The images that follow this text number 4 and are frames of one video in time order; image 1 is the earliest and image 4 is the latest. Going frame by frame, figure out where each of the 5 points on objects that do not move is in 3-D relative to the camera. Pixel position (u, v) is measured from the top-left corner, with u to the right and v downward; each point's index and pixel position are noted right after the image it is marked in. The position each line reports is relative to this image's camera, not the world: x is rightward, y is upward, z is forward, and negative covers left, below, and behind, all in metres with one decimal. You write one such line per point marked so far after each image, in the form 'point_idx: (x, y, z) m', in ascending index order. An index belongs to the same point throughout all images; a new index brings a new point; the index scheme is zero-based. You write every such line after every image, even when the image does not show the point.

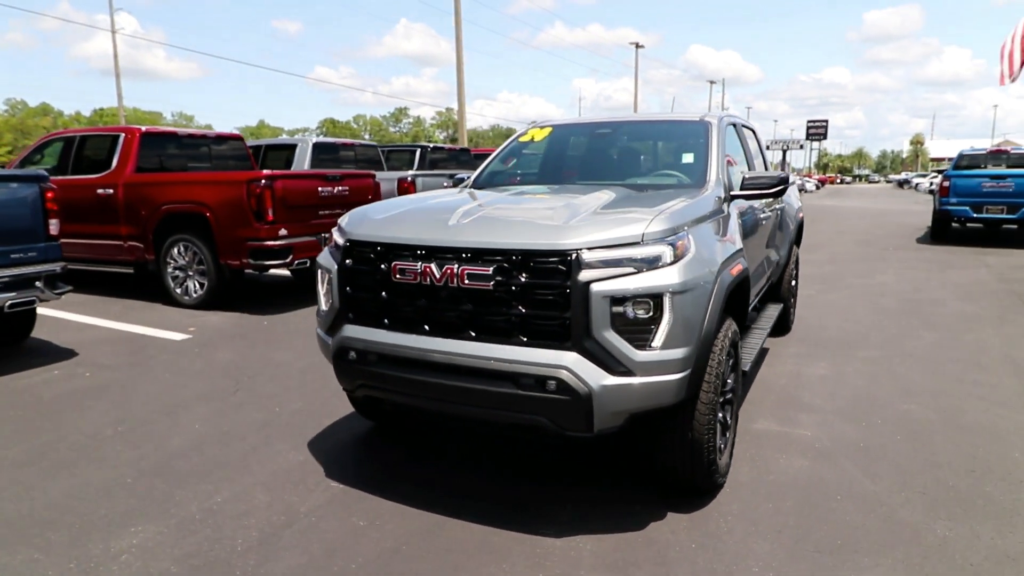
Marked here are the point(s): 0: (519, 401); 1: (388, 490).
0: (0.0, -0.5, +2.9) m
1: (-0.7, -1.1, +3.6) m
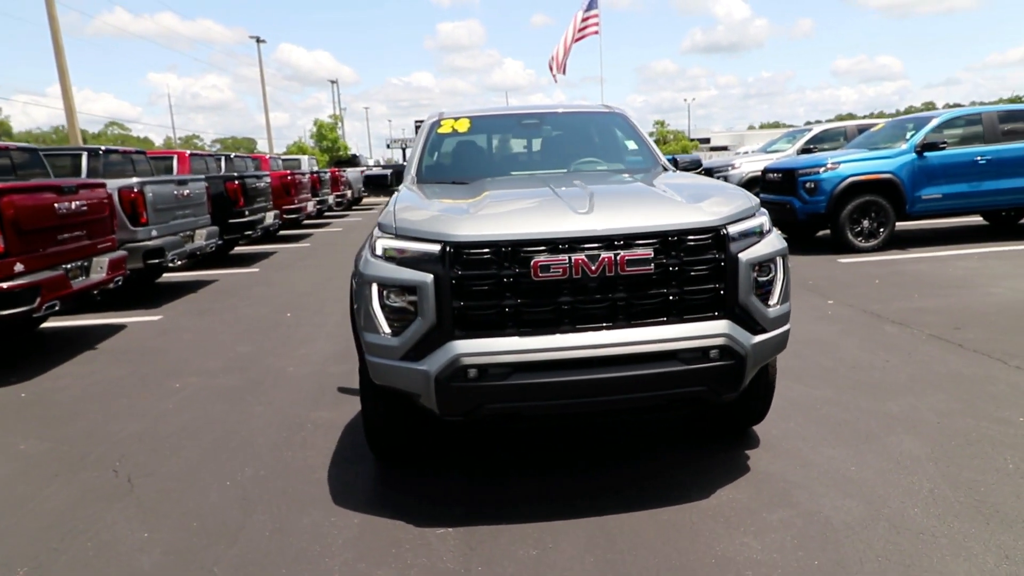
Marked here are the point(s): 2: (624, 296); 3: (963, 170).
0: (+0.8, -0.4, +3.0) m
1: (-0.1, -1.1, +3.3) m
2: (+0.5, 0.0, +3.0) m
3: (+6.8, +1.8, +9.9) m
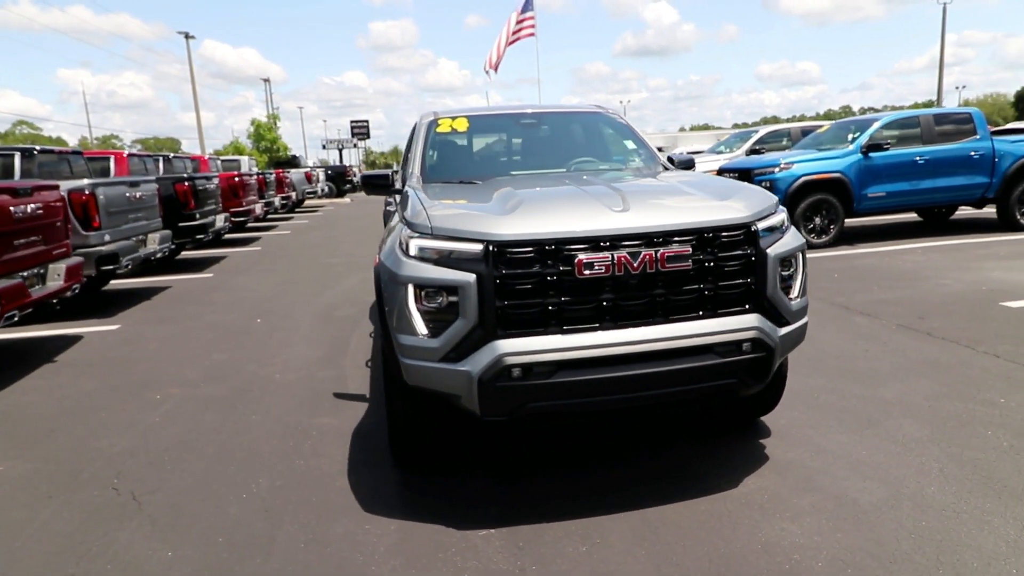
0: (+1.0, -0.4, +3.1) m
1: (+0.1, -1.1, +3.3) m
2: (+0.7, 0.0, +3.0) m
3: (+6.3, +1.9, +10.5) m
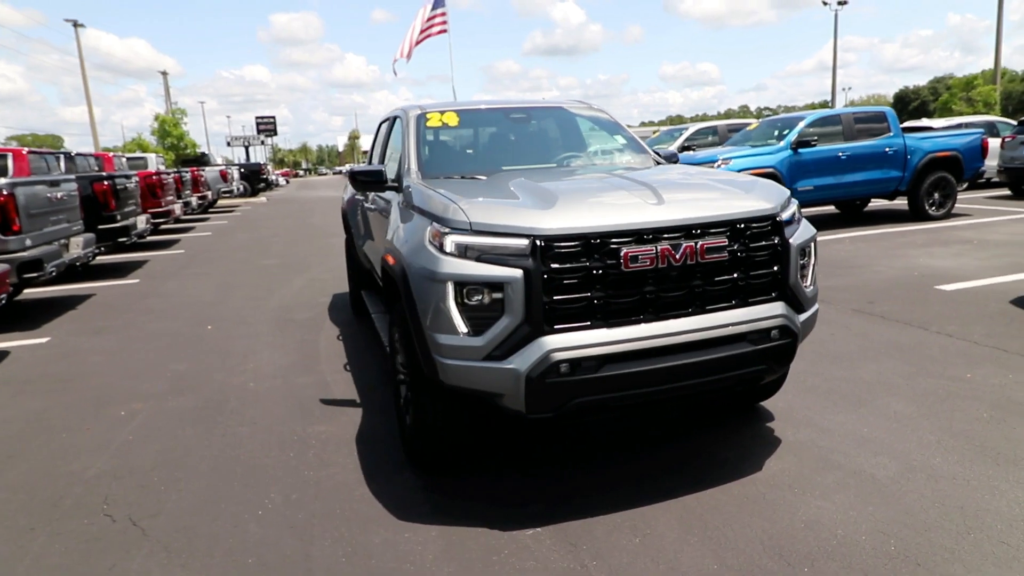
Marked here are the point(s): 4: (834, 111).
0: (+1.2, -0.3, +3.2) m
1: (+0.3, -1.1, +3.2) m
2: (+0.9, 0.0, +3.1) m
3: (+5.4, +2.1, +11.2) m
4: (+5.6, +3.1, +11.5) m
